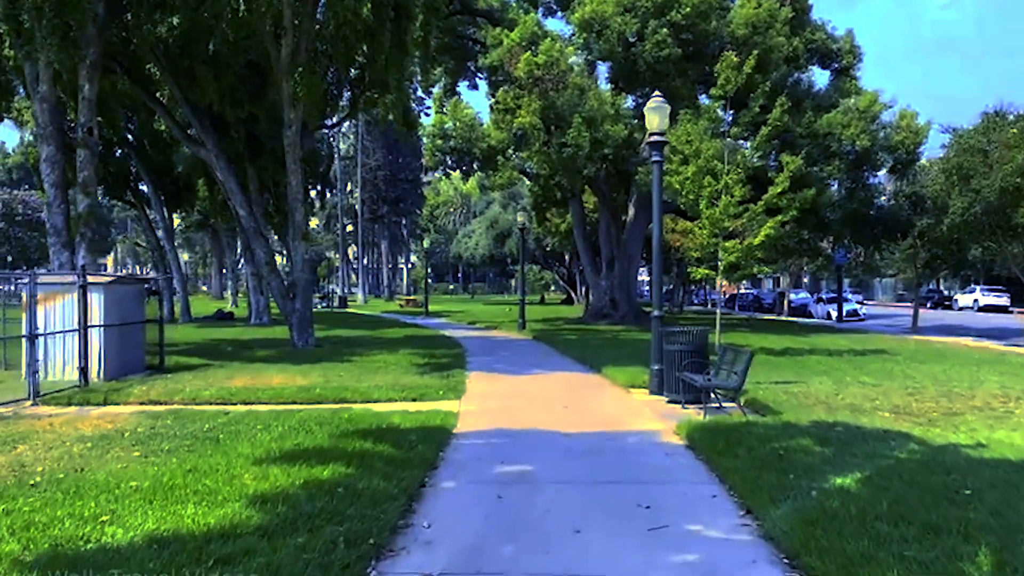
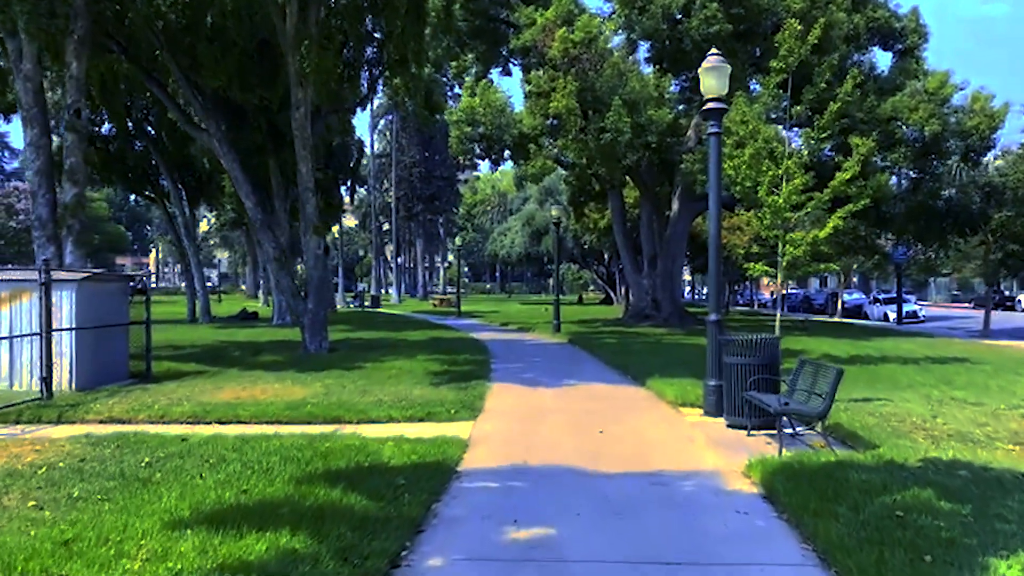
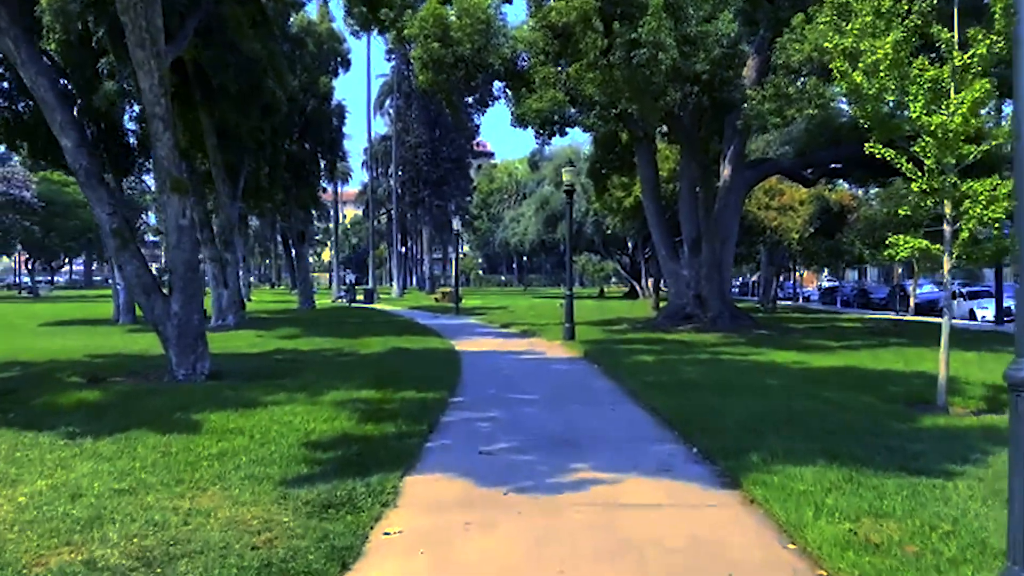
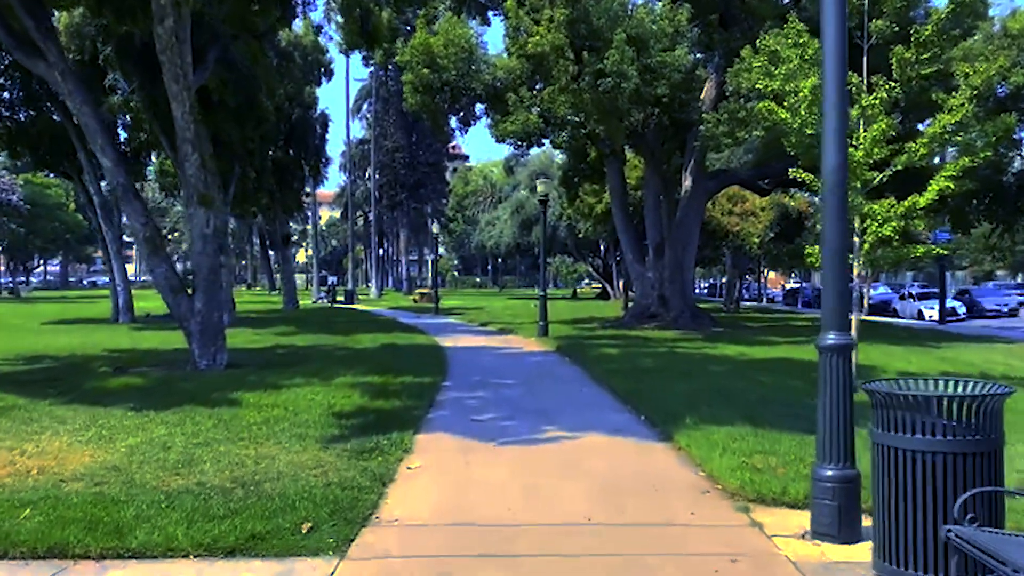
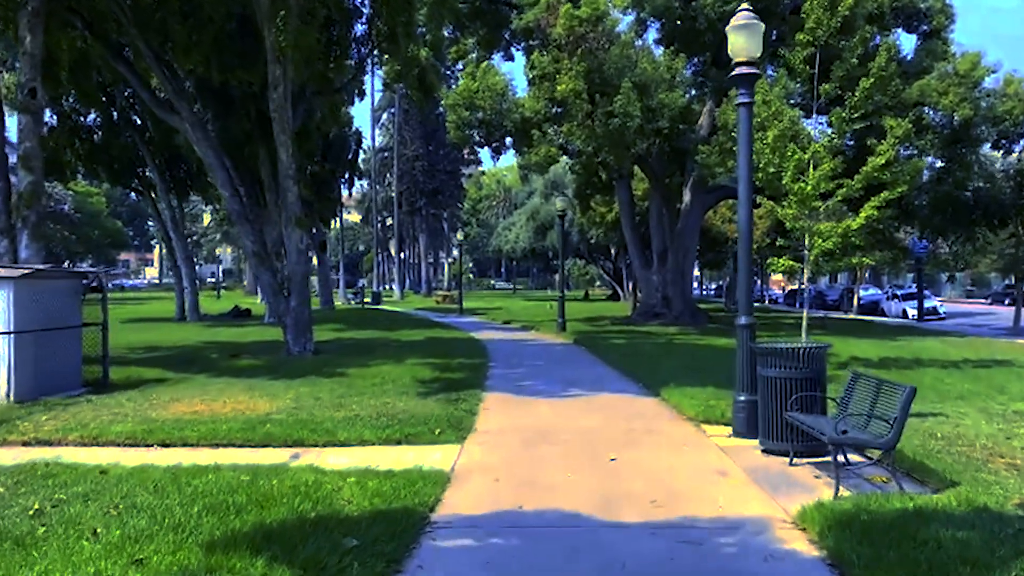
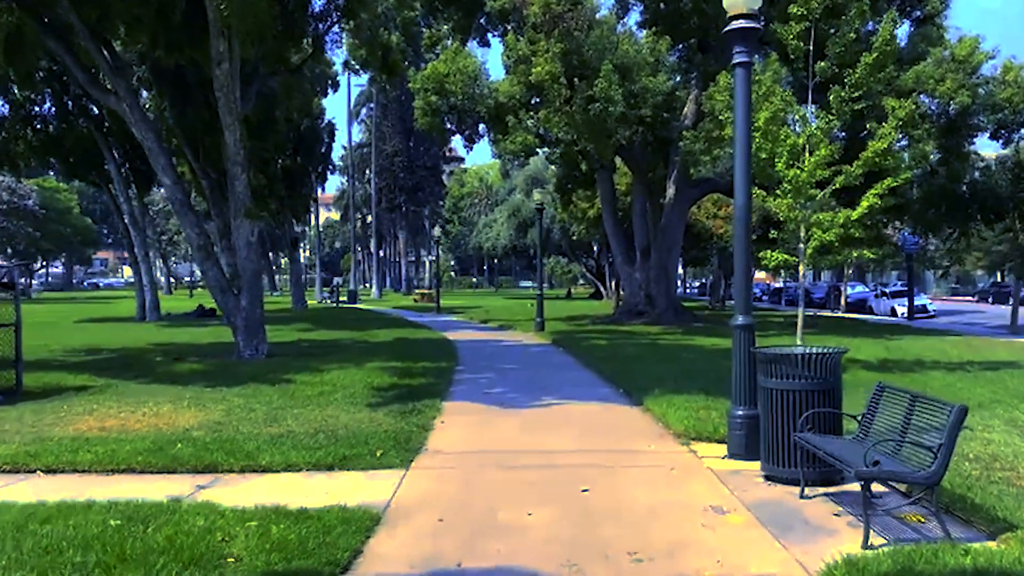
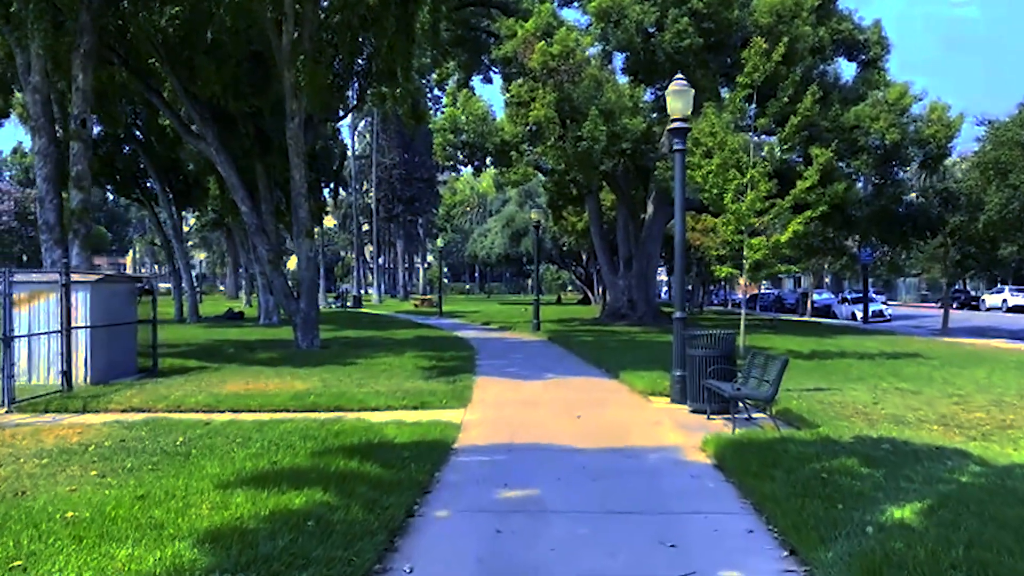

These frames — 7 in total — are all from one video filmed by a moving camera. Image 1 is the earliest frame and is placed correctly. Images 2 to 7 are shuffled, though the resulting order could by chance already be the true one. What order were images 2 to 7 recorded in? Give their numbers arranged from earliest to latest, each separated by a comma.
7, 2, 5, 6, 4, 3
